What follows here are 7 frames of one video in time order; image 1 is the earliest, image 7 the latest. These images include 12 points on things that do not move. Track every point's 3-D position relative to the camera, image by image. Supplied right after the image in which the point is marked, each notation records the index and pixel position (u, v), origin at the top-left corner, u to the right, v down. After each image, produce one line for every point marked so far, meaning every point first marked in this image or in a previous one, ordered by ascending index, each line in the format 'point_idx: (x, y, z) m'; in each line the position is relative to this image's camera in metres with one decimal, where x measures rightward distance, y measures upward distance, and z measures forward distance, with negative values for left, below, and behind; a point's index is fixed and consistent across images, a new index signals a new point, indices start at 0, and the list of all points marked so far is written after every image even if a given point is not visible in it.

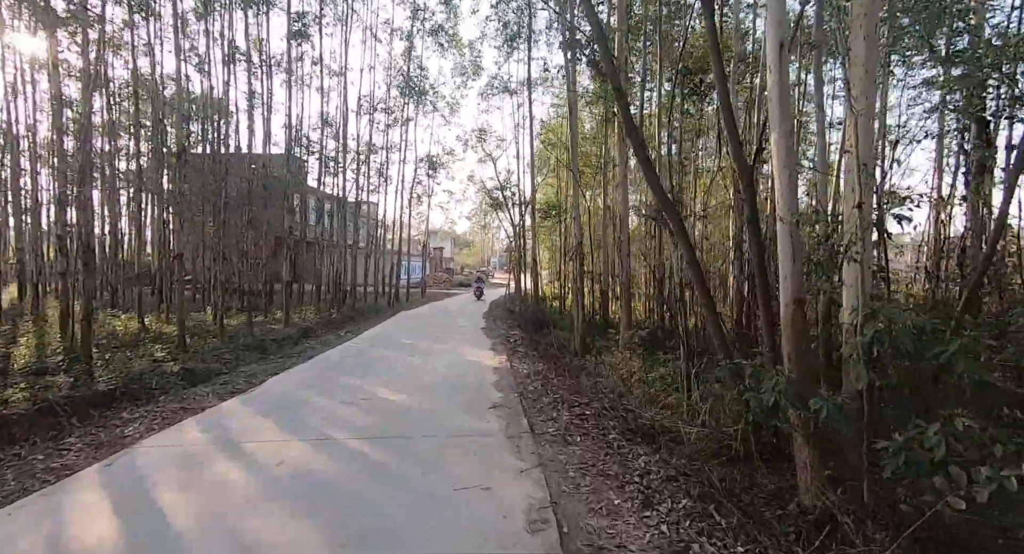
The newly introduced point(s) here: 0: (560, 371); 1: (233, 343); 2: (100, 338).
0: (+0.7, -1.4, +6.4) m
1: (-5.1, -1.2, +8.0) m
2: (-6.9, -1.0, +7.3) m
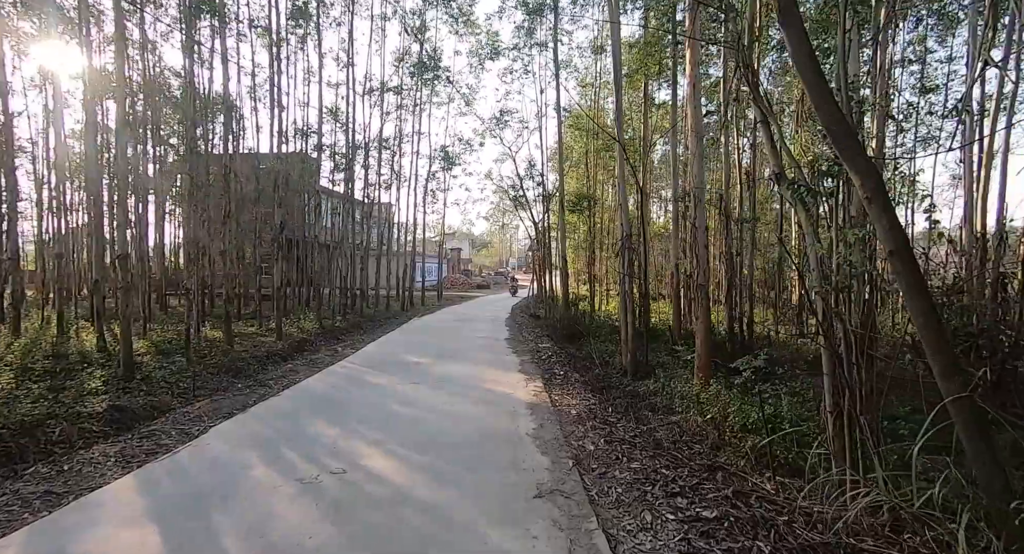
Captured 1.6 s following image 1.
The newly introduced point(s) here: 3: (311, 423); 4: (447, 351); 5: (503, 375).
0: (+1.1, -1.4, +4.7) m
1: (-4.6, -1.3, +6.6) m
2: (-6.4, -1.1, +5.9) m
3: (-1.9, -1.3, +4.0) m
4: (-1.2, -1.4, +8.5) m
5: (-0.1, -1.3, +5.8) m
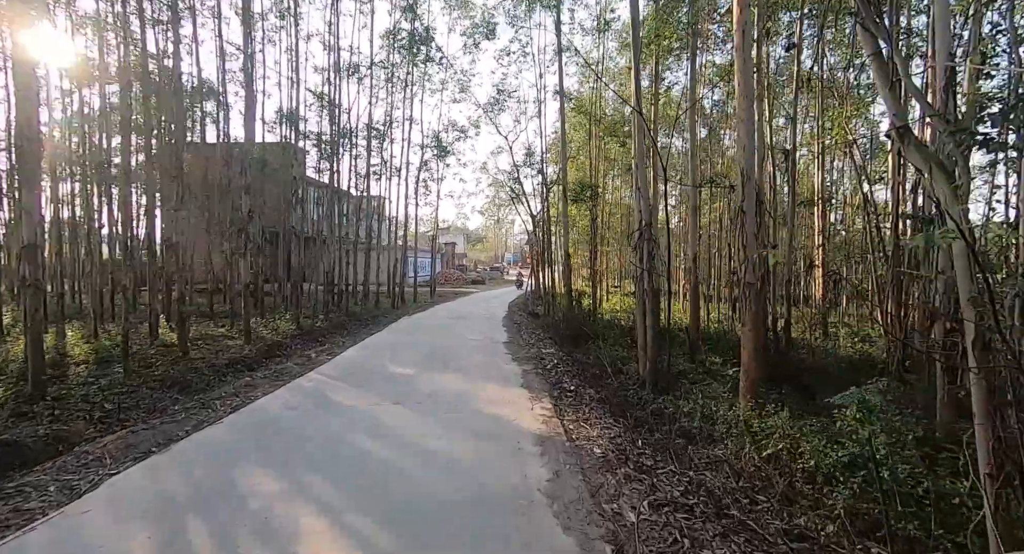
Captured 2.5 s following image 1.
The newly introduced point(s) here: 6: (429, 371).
0: (+1.2, -1.4, +3.8) m
1: (-4.6, -1.3, +5.5) m
2: (-6.4, -1.1, +4.8) m
3: (-1.8, -1.3, +3.0) m
4: (-1.2, -1.3, +7.5) m
5: (-0.1, -1.3, +4.8) m
6: (-1.2, -1.3, +6.1) m
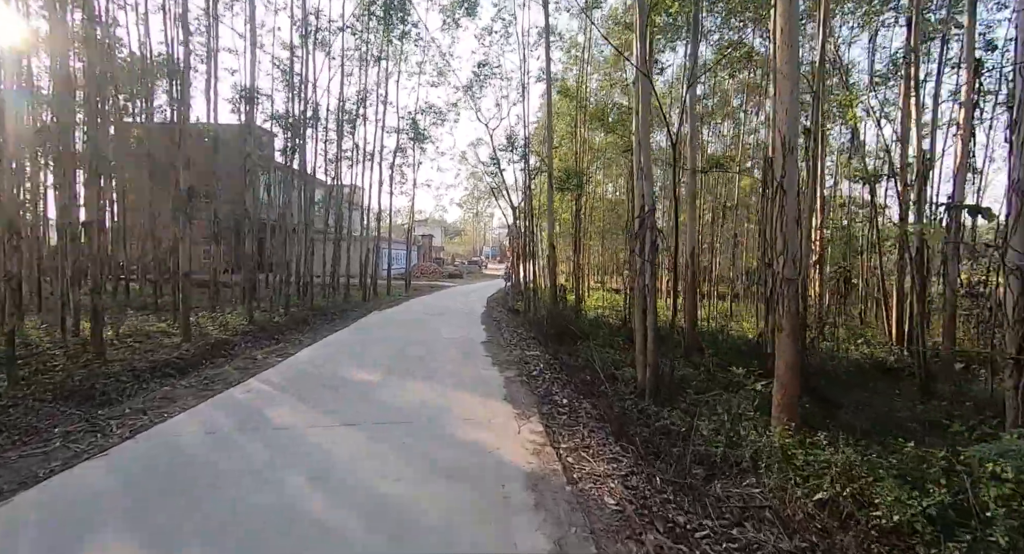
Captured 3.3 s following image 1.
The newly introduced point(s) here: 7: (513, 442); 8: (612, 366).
0: (+1.0, -1.3, +3.0) m
1: (-4.8, -1.1, +4.5) m
2: (-6.6, -0.9, +3.7) m
3: (-1.9, -1.2, +2.1) m
4: (-1.6, -1.2, +6.6) m
5: (-0.3, -1.2, +4.0) m
6: (-1.4, -1.2, +5.2) m
7: (0.0, -1.2, +3.2) m
8: (+1.5, -1.4, +6.5) m
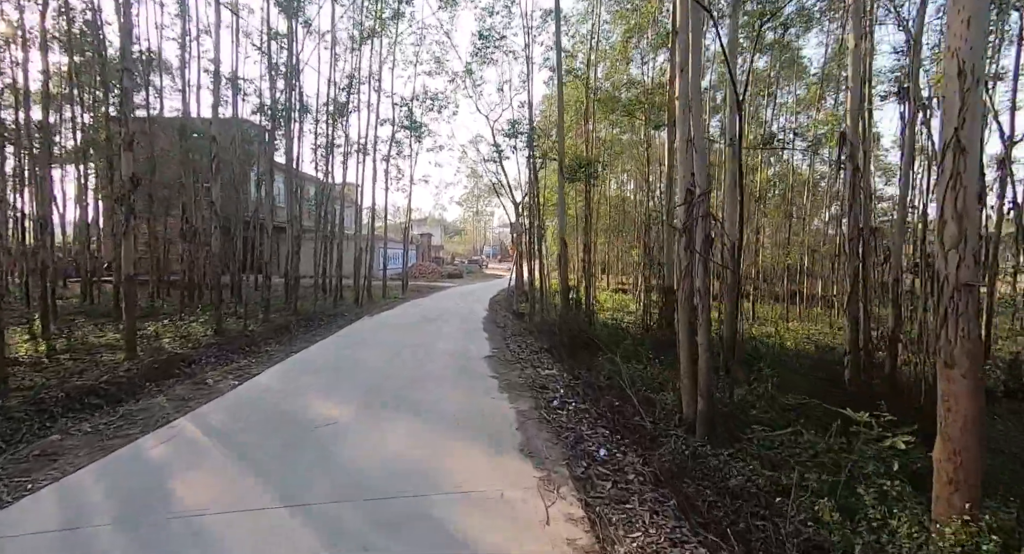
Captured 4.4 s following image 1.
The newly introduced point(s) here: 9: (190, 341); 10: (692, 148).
0: (+1.2, -1.4, +1.8) m
1: (-4.7, -1.1, +3.3) m
2: (-6.4, -1.0, +2.5) m
3: (-1.8, -1.3, +0.9) m
4: (-1.4, -1.2, +5.5) m
5: (-0.1, -1.2, +2.8) m
6: (-1.3, -1.2, +4.0) m
7: (+0.1, -1.2, +2.0) m
8: (+1.7, -1.4, +5.4) m
9: (-5.2, -1.1, +7.0) m
10: (+1.7, +1.3, +4.2) m
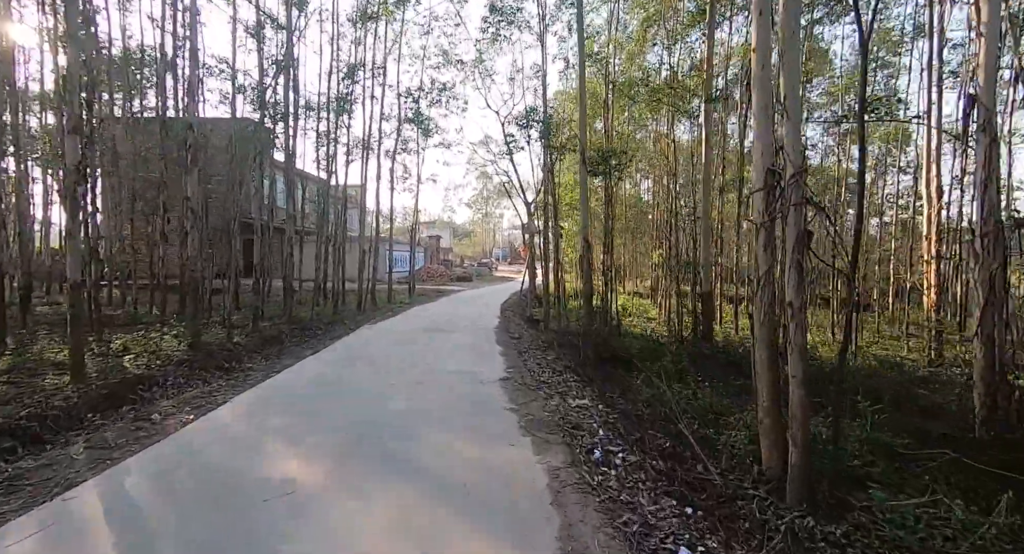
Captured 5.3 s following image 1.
0: (+1.3, -1.4, +0.8) m
1: (-4.5, -1.2, +2.4) m
2: (-6.3, -1.0, +1.6) m
3: (-1.7, -1.3, -0.1) m
4: (-1.2, -1.3, +4.5) m
5: (0.0, -1.3, +1.8) m
6: (-1.1, -1.3, +3.0) m
7: (+0.3, -1.3, +1.0) m
8: (+1.9, -1.4, +4.3) m
9: (-4.9, -1.2, +6.1) m
10: (+1.9, +1.2, +3.1) m
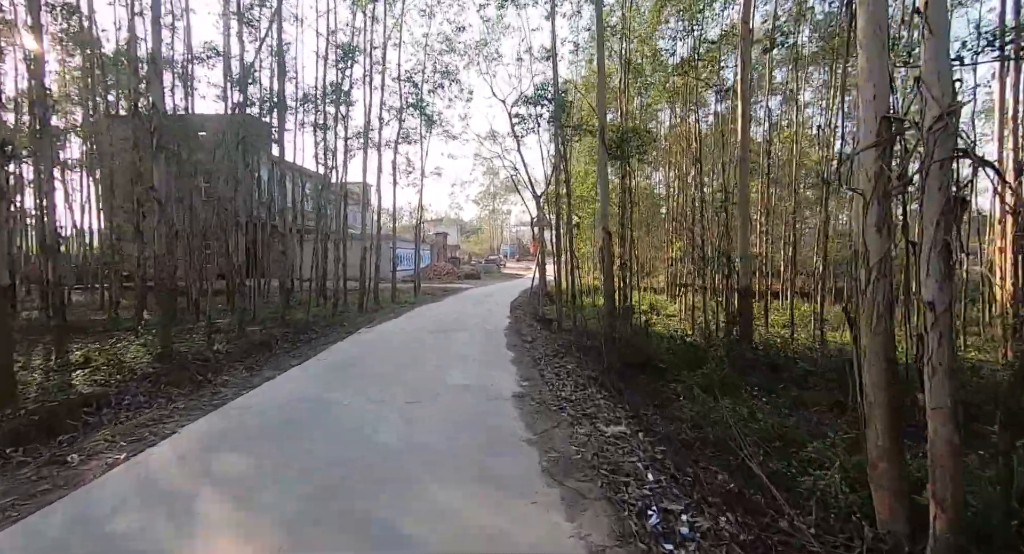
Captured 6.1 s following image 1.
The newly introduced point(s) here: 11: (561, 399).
0: (+1.4, -1.4, -0.2) m
1: (-4.4, -1.3, +1.5) m
2: (-6.2, -1.1, +0.8) m
3: (-1.6, -1.3, -0.9) m
4: (-1.1, -1.3, +3.6) m
5: (+0.1, -1.3, +0.9) m
6: (-1.0, -1.3, +2.2) m
7: (+0.4, -1.3, +0.1) m
8: (+2.0, -1.4, +3.3) m
9: (-4.8, -1.2, +5.3) m
10: (+2.0, +1.2, +2.2) m
11: (+0.5, -1.2, +4.3) m
